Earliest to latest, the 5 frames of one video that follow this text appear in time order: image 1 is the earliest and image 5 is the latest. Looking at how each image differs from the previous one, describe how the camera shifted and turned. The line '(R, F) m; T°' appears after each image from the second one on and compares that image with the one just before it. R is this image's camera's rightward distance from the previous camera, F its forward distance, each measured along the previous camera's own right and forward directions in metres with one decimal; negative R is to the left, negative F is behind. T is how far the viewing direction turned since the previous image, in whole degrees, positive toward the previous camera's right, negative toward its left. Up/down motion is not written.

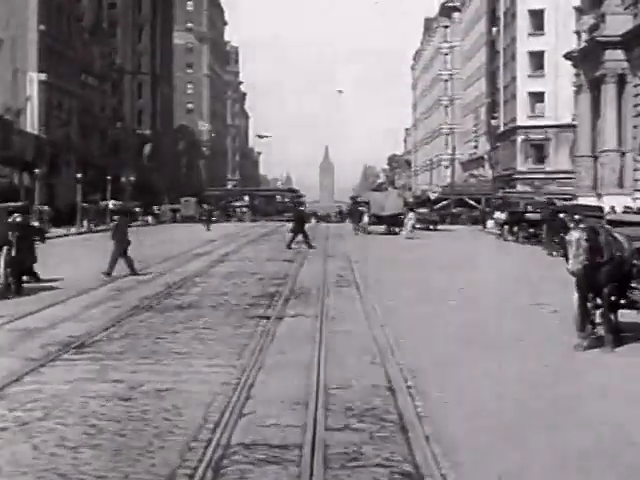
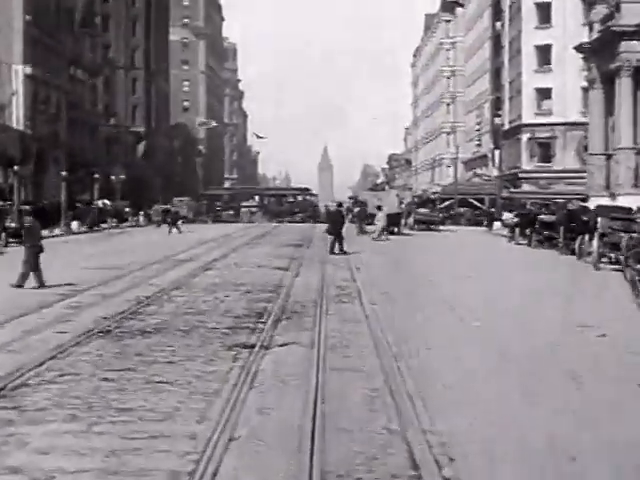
(0.0, +3.4) m; 0°
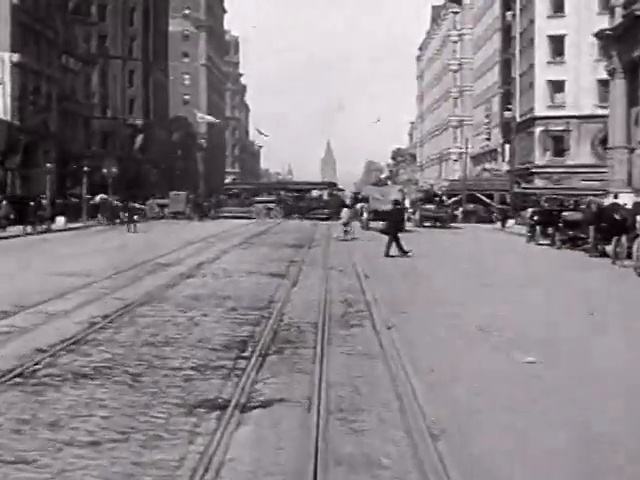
(0.0, +4.0) m; 0°
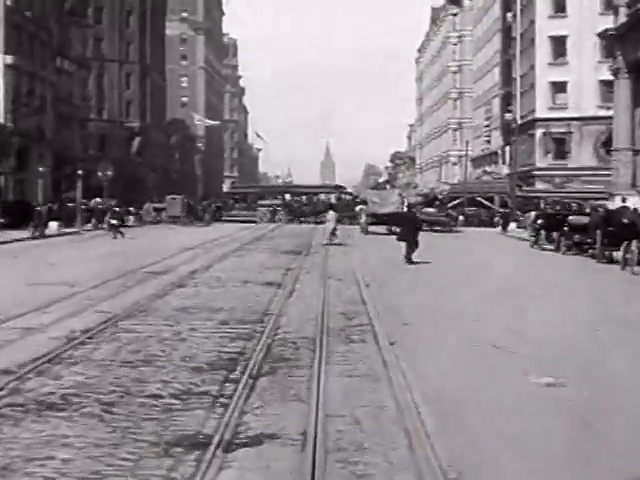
(0.0, +1.2) m; 0°
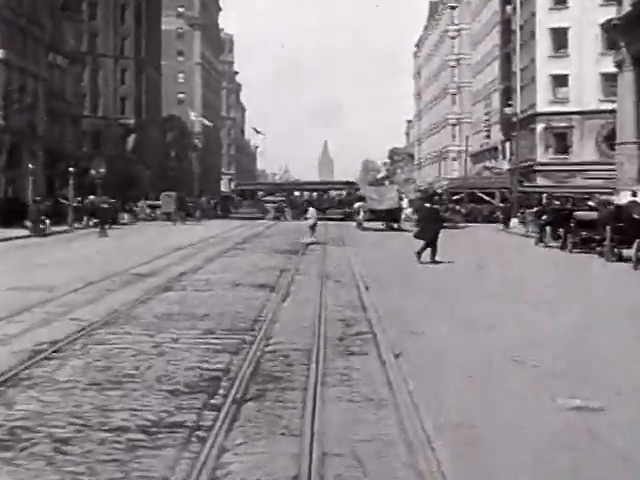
(0.0, +1.5) m; 0°
